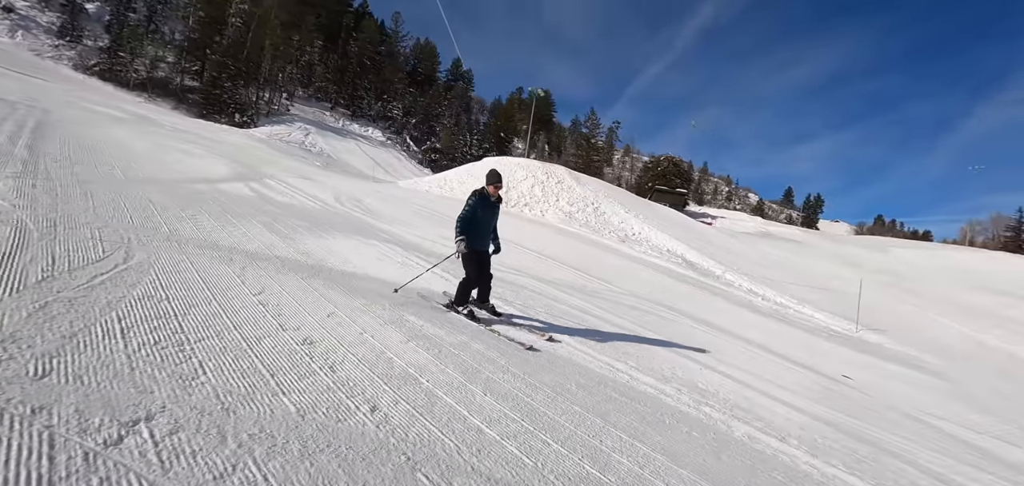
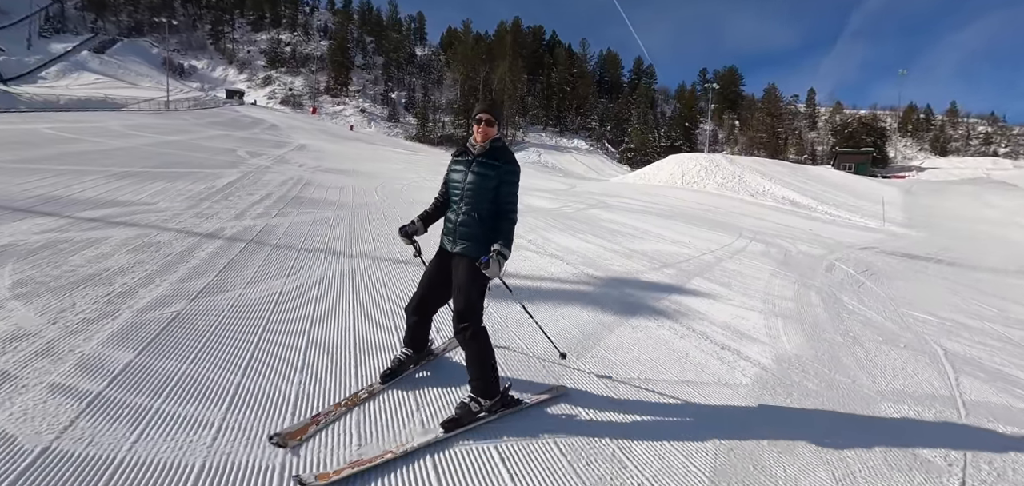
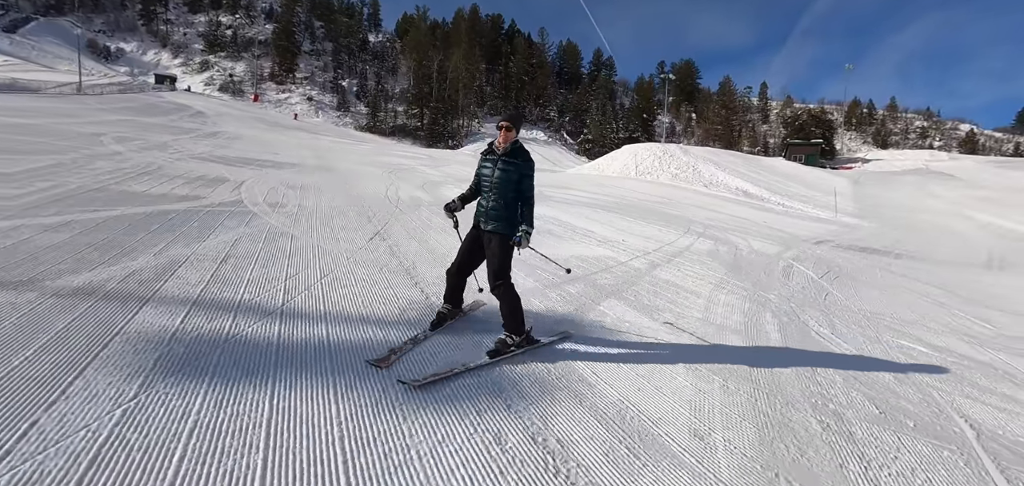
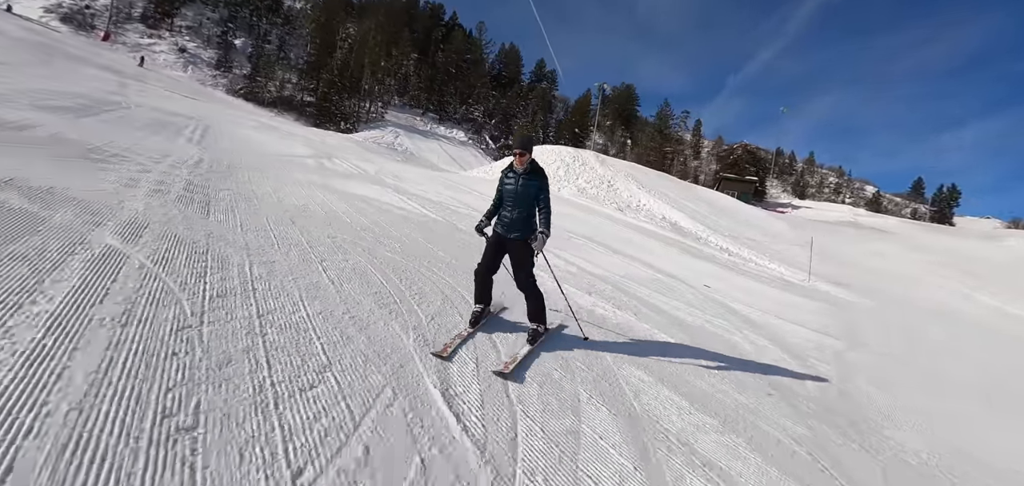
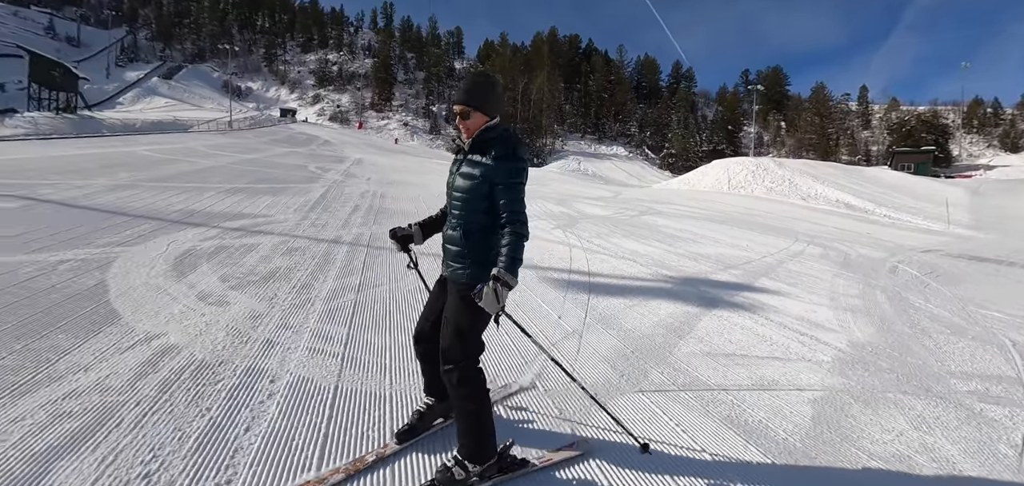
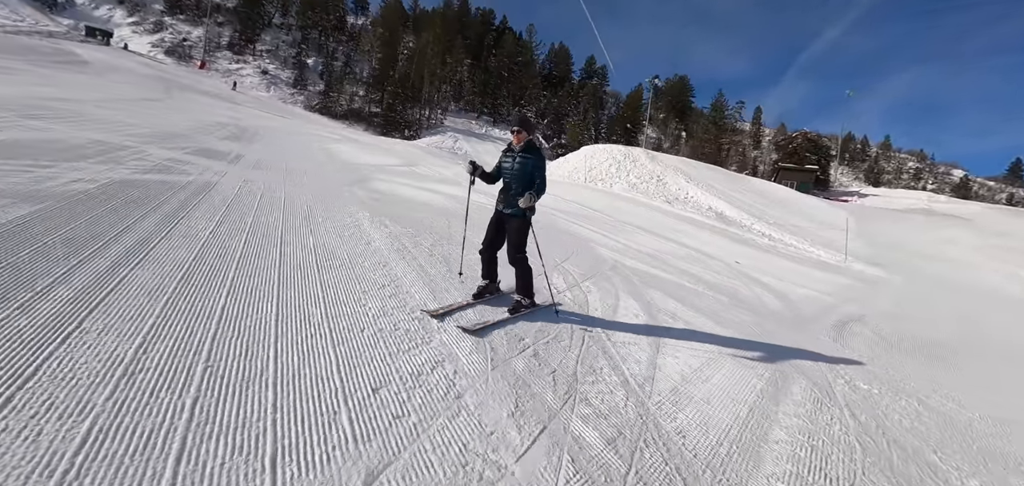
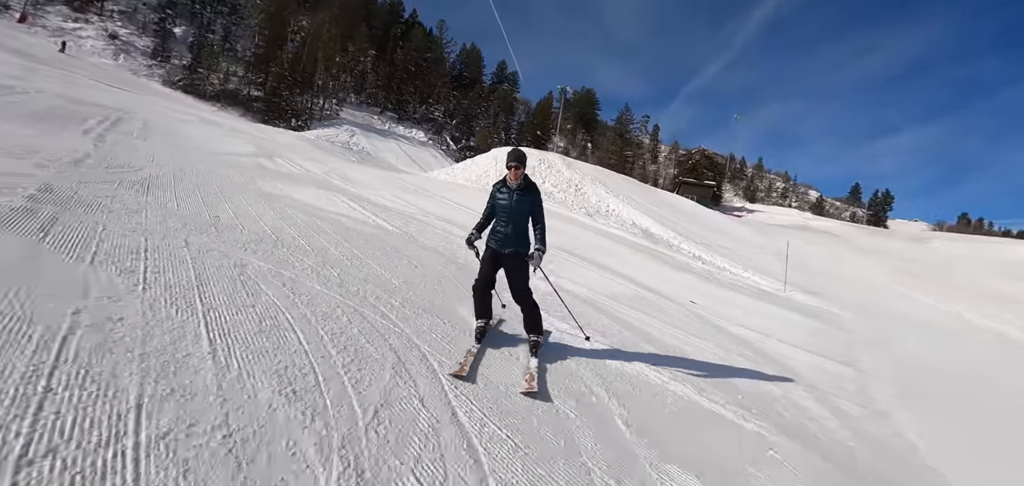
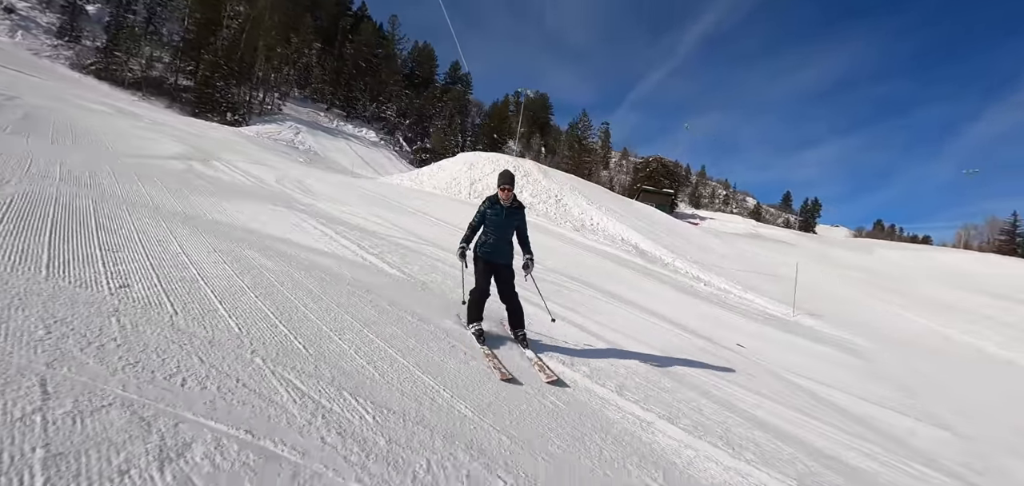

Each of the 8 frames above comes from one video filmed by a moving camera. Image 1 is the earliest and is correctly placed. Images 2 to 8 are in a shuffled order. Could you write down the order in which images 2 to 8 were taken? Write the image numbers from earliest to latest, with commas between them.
8, 7, 4, 6, 3, 2, 5
